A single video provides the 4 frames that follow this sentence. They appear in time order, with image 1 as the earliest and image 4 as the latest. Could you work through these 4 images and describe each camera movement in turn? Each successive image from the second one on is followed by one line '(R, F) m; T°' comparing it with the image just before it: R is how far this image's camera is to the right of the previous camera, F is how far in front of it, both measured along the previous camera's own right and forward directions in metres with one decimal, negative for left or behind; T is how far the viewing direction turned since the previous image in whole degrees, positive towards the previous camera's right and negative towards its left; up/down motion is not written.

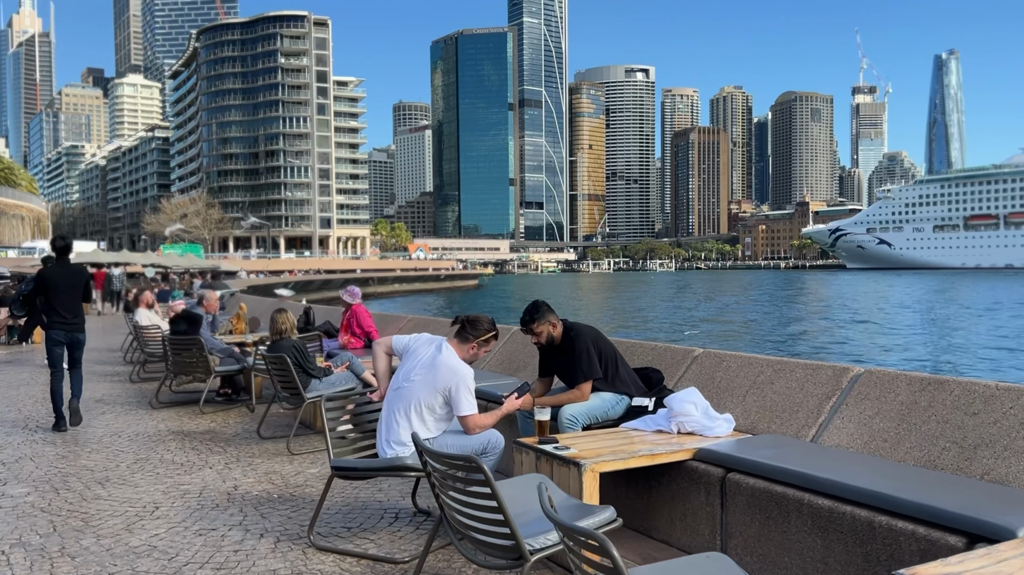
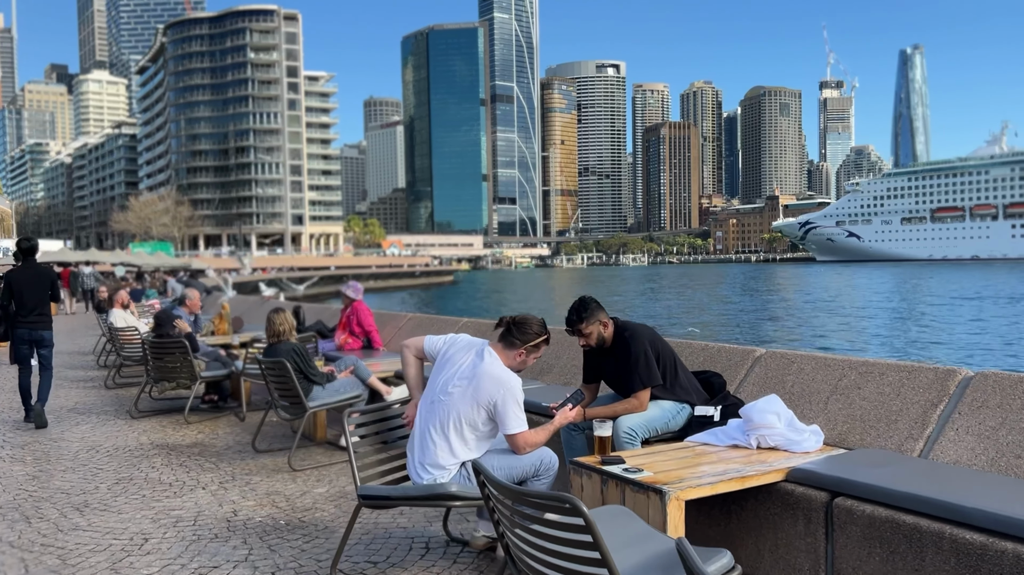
(-0.4, +0.6) m; +2°
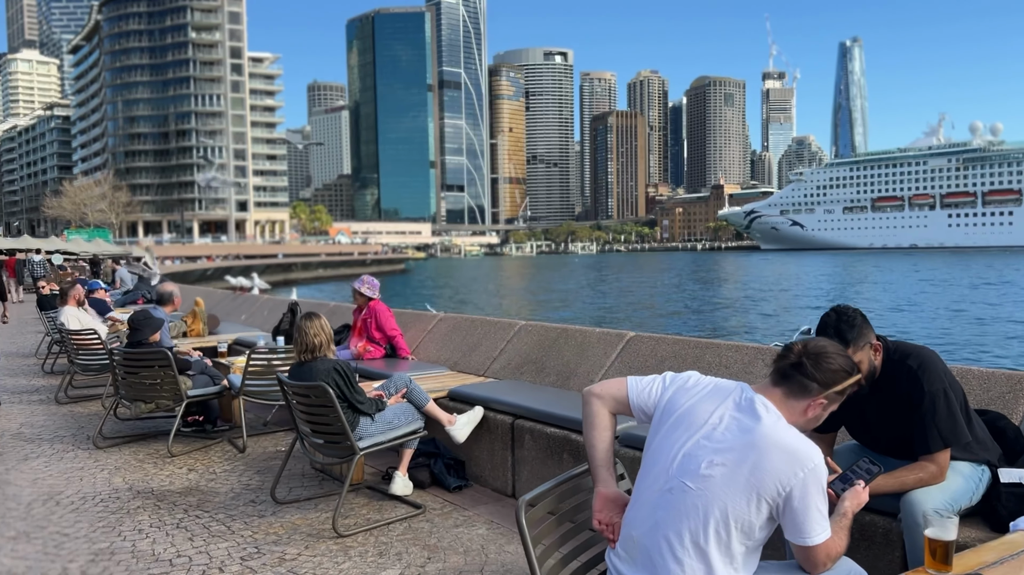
(-0.9, +1.5) m; +4°
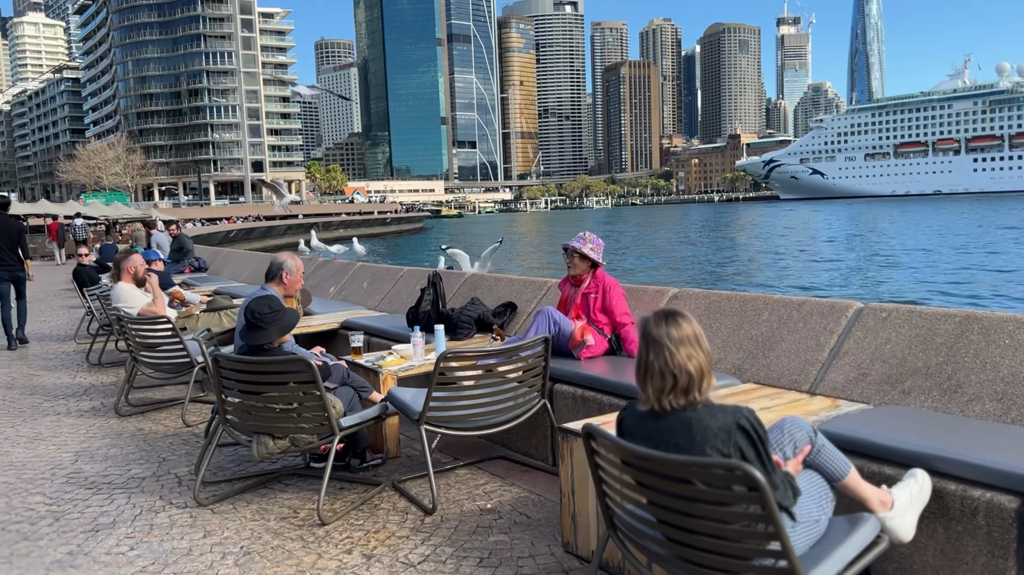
(-1.5, +2.3) m; -1°
